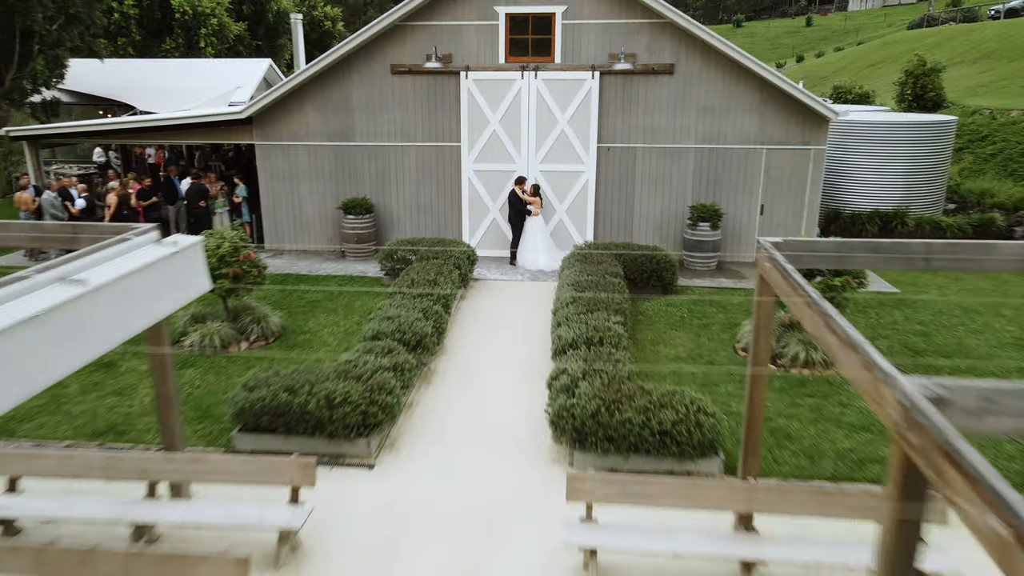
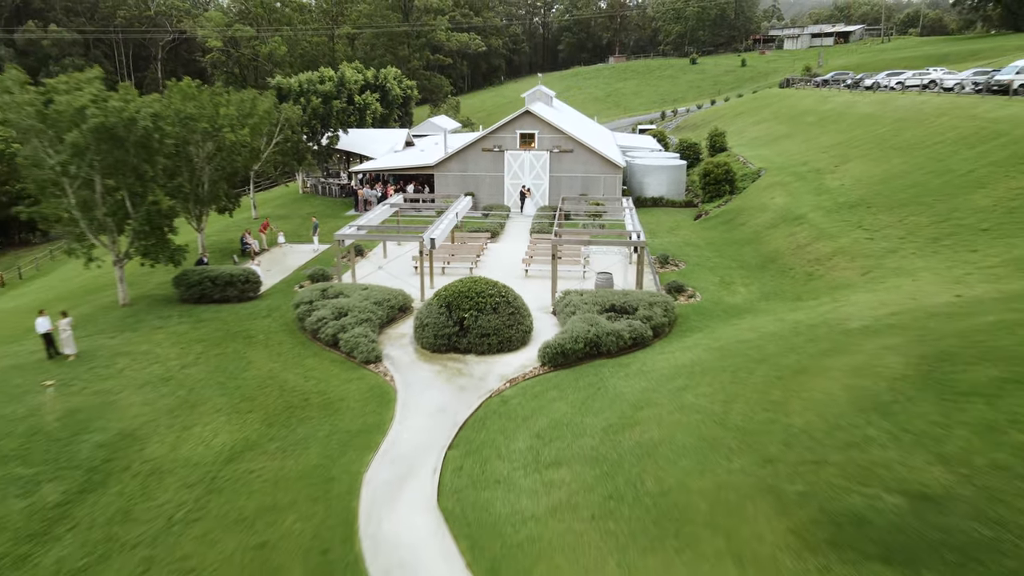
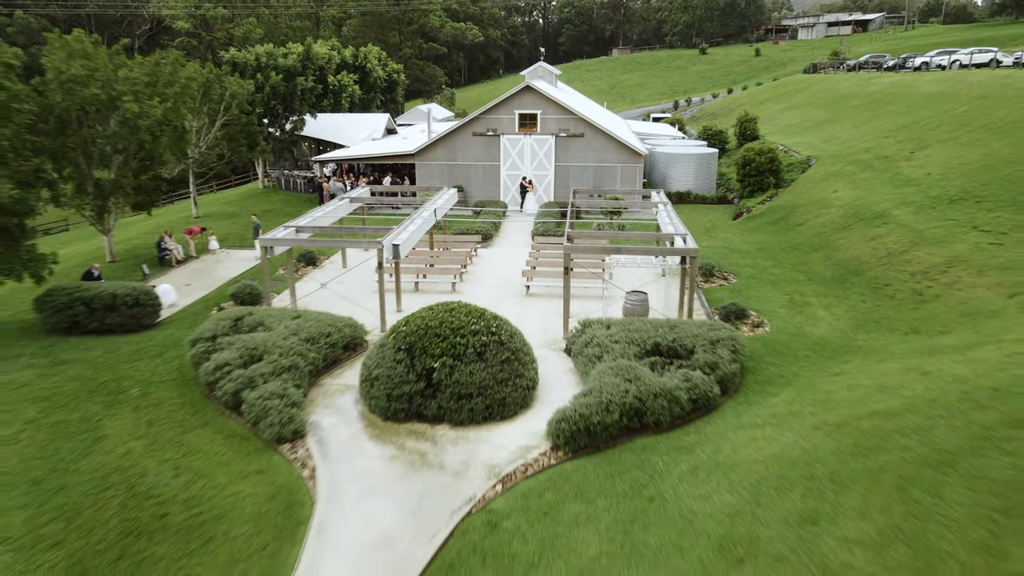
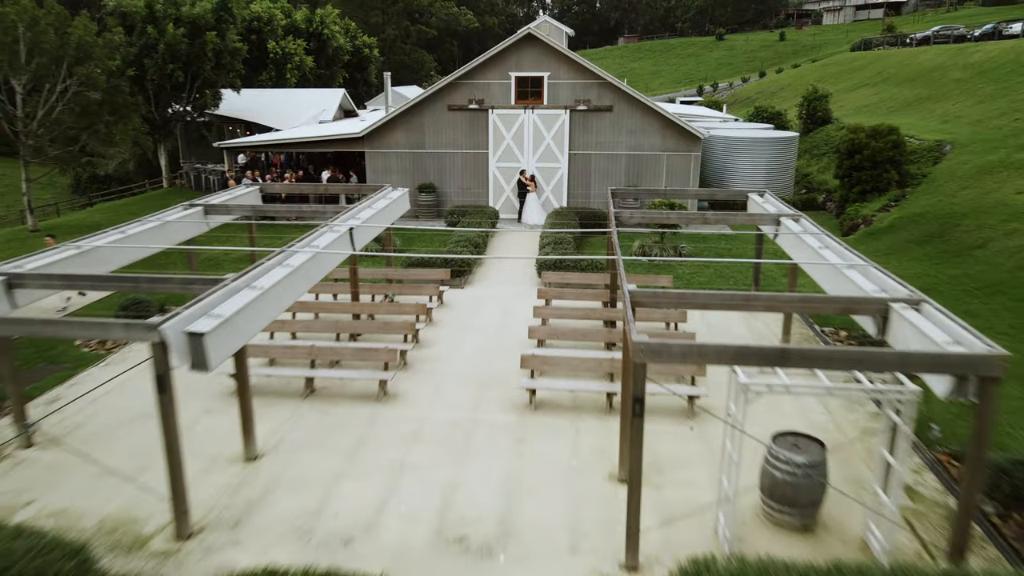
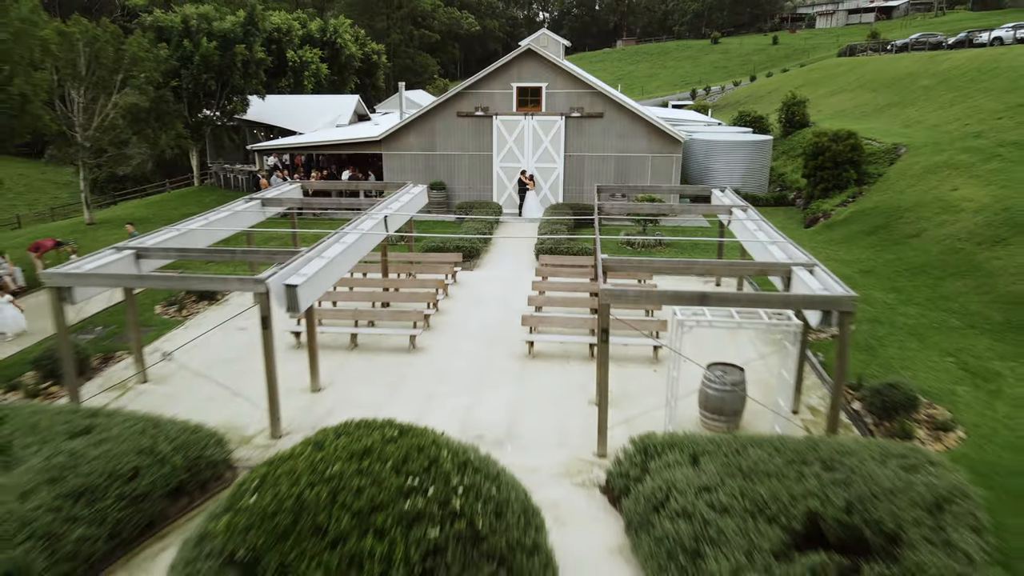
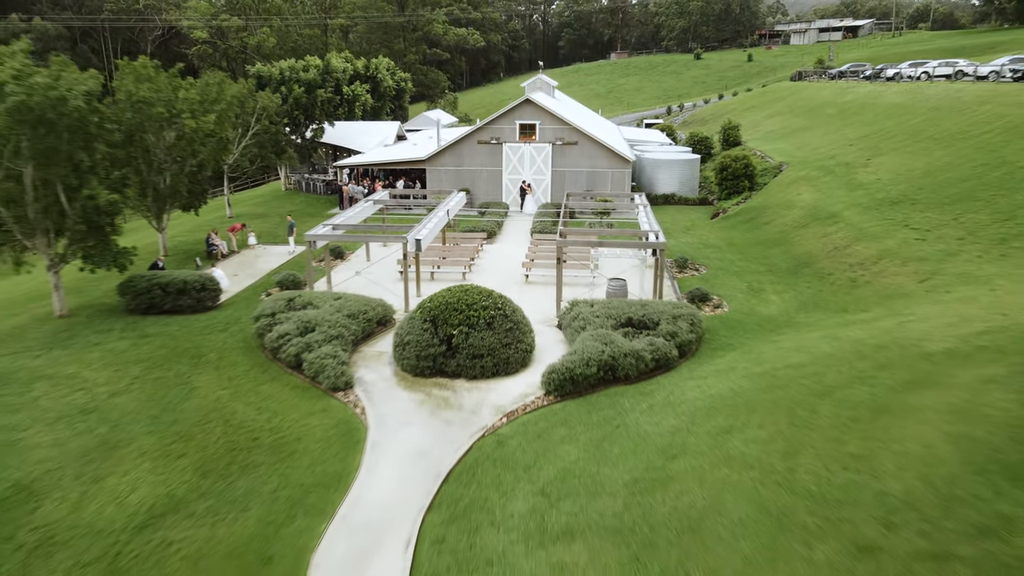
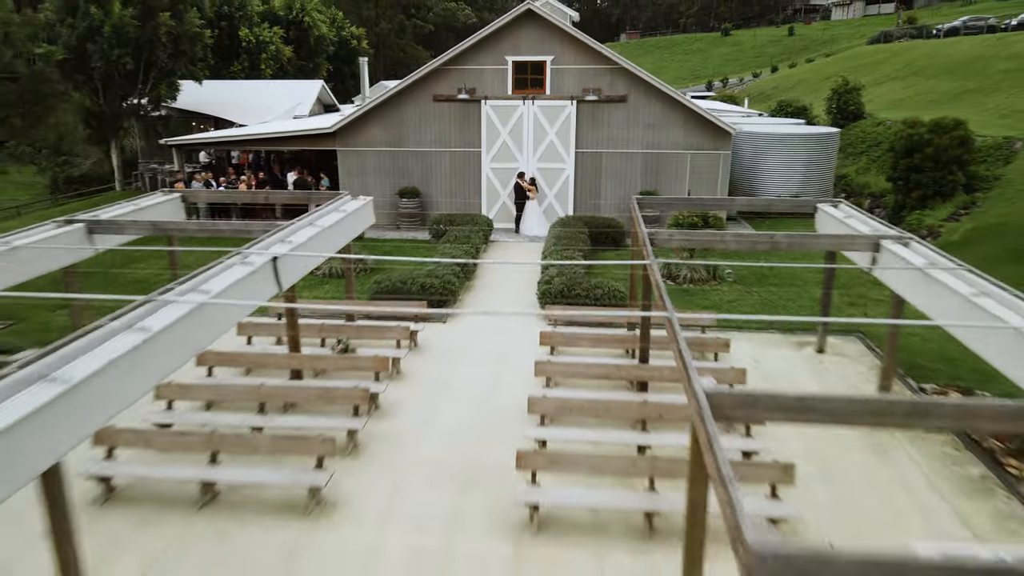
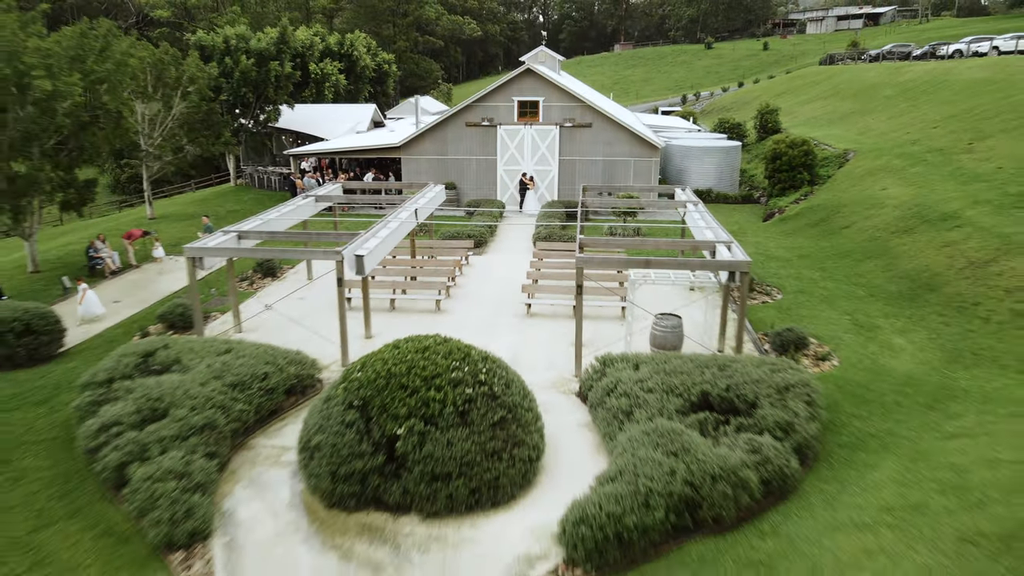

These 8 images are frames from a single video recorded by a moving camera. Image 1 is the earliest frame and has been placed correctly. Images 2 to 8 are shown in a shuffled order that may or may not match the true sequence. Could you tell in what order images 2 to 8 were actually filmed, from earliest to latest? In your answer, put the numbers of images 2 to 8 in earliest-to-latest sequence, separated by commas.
7, 4, 5, 8, 3, 6, 2
